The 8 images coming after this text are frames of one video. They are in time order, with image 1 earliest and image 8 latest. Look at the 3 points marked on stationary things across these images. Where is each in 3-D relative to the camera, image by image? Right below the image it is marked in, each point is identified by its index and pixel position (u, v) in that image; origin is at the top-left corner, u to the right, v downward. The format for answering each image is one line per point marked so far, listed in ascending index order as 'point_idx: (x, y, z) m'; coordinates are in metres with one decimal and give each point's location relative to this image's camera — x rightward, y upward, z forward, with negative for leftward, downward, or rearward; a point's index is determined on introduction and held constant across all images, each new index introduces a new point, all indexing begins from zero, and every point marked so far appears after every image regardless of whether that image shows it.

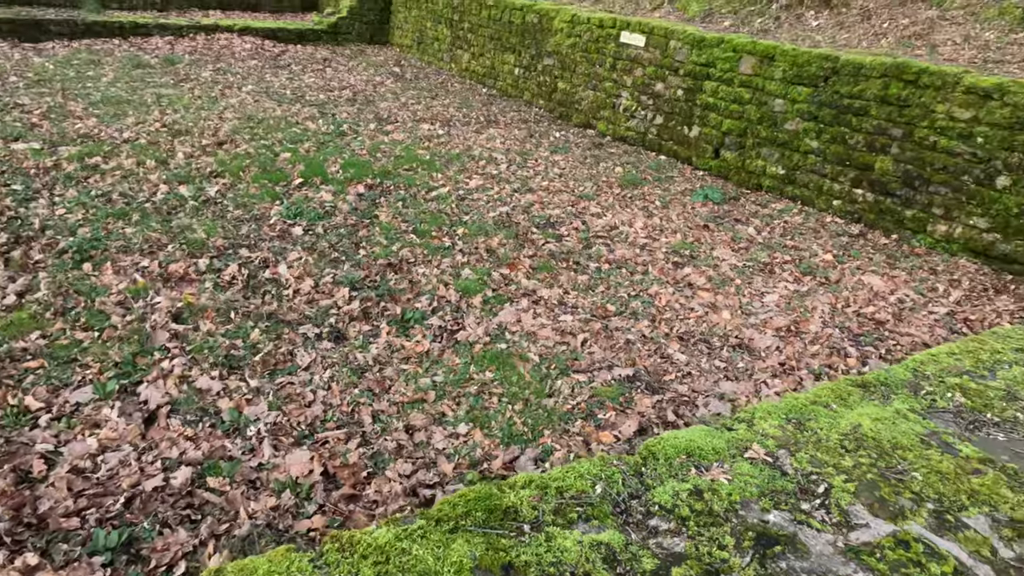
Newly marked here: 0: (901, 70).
0: (+3.0, +1.7, +5.4) m
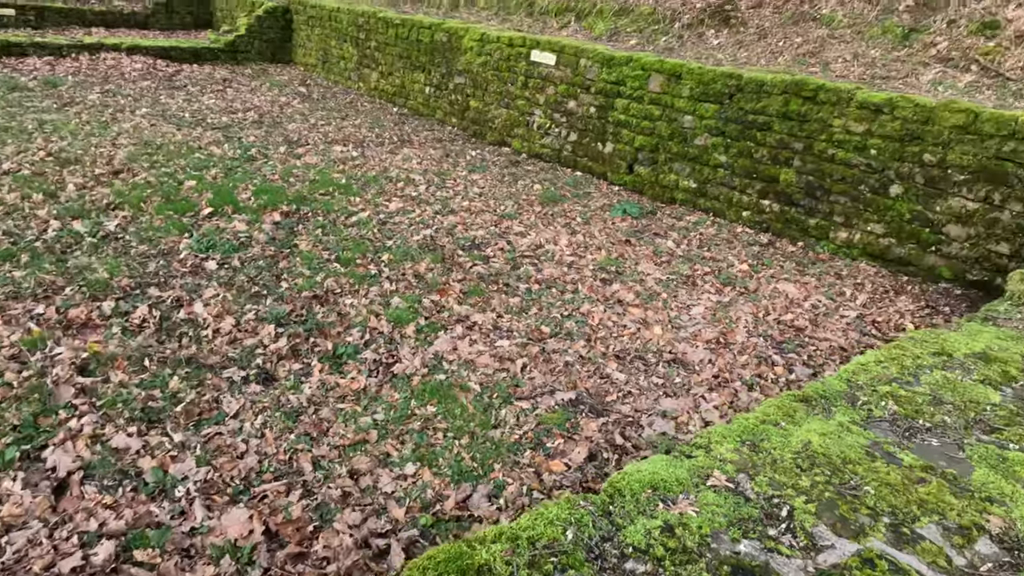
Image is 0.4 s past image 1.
0: (+2.3, +1.6, +5.7) m
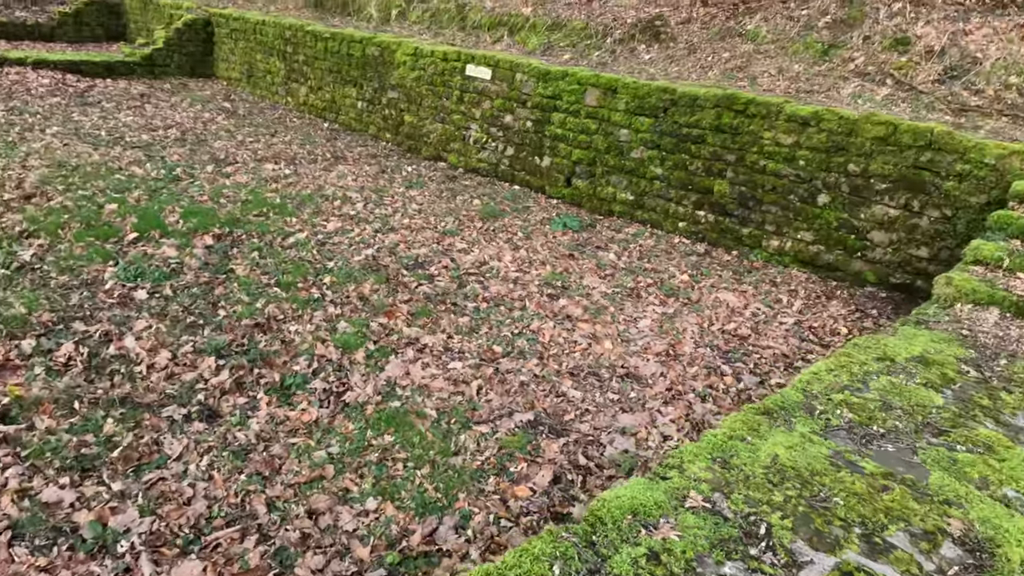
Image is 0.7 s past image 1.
0: (+1.8, +1.6, +5.9) m
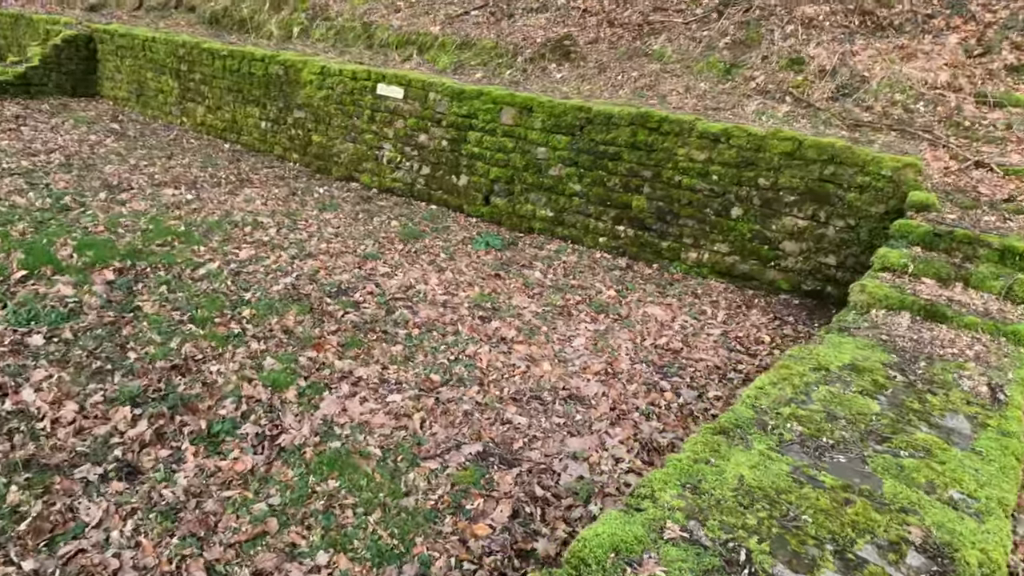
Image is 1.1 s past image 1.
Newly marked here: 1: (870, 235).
0: (+1.1, +1.5, +6.0) m
1: (+2.6, +0.4, +5.1) m
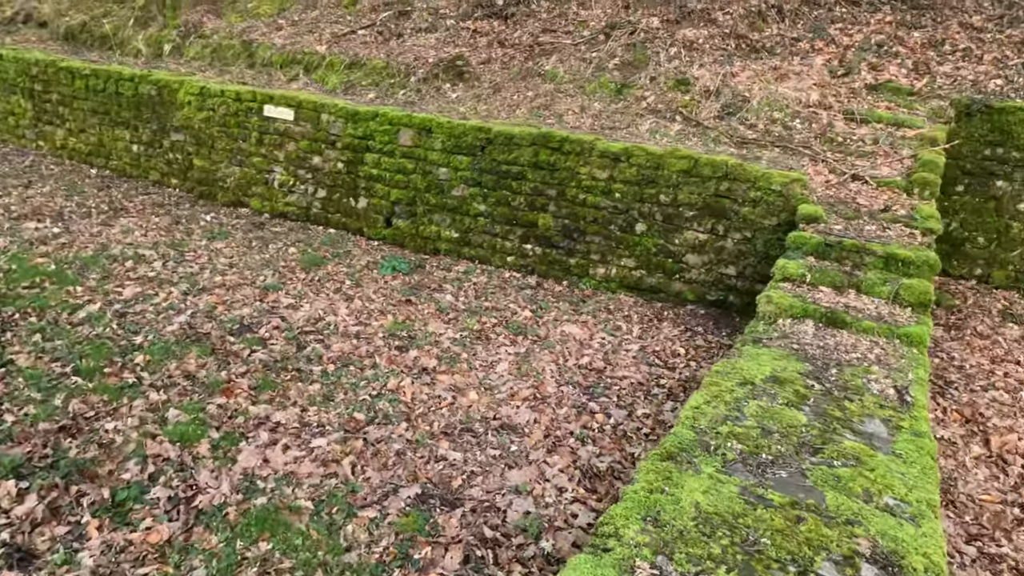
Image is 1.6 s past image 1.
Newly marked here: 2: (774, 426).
0: (+0.3, +1.3, +6.1) m
1: (+1.9, +0.3, +5.3) m
2: (+1.1, -0.6, +2.8) m
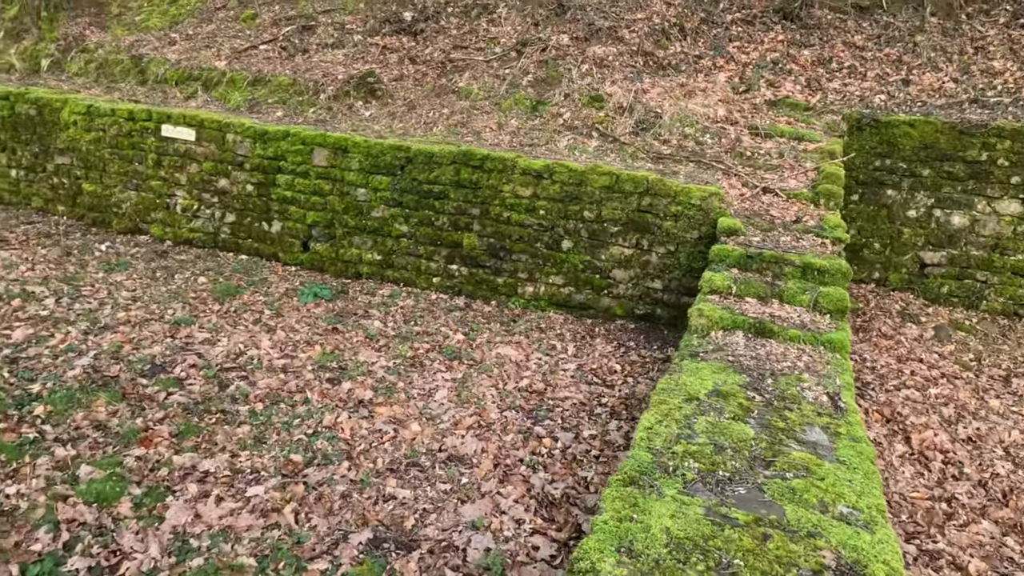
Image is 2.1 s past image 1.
0: (-0.4, +1.1, +6.0) m
1: (+1.4, +0.2, +5.5) m
2: (+0.9, -0.6, +2.8) m
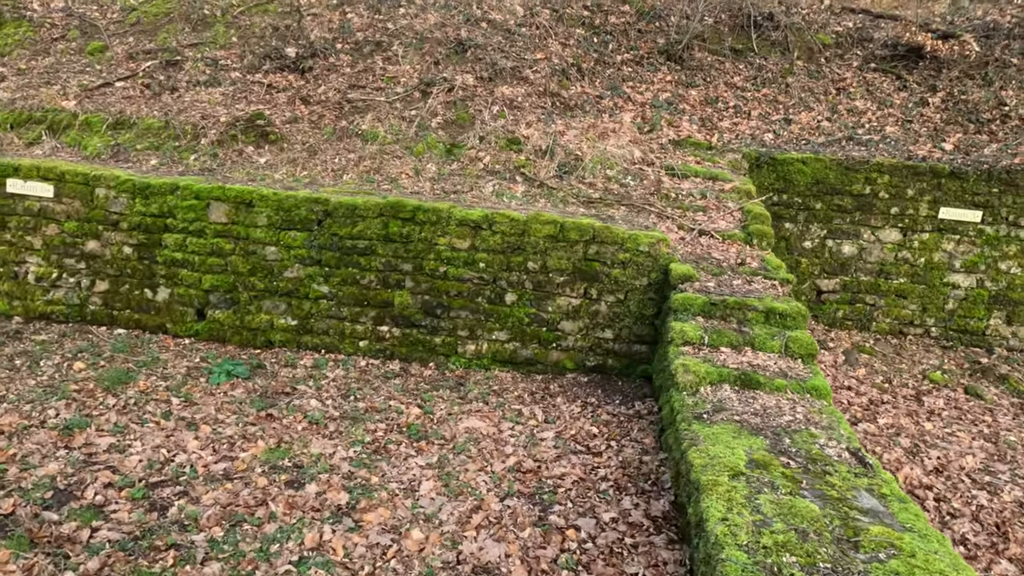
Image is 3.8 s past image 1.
0: (-0.9, +0.6, +5.5) m
1: (+1.0, -0.1, +5.4) m
2: (+1.1, -0.9, +2.7) m
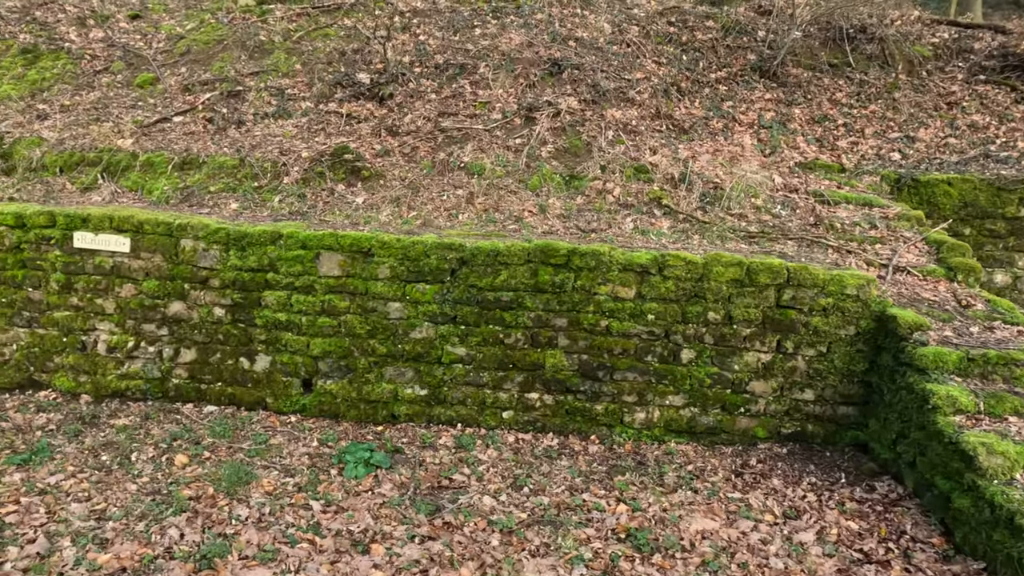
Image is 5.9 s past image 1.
0: (+0.2, +0.2, +4.7) m
1: (+2.1, -0.5, +4.5) m
2: (+2.4, -1.1, +1.8) m
